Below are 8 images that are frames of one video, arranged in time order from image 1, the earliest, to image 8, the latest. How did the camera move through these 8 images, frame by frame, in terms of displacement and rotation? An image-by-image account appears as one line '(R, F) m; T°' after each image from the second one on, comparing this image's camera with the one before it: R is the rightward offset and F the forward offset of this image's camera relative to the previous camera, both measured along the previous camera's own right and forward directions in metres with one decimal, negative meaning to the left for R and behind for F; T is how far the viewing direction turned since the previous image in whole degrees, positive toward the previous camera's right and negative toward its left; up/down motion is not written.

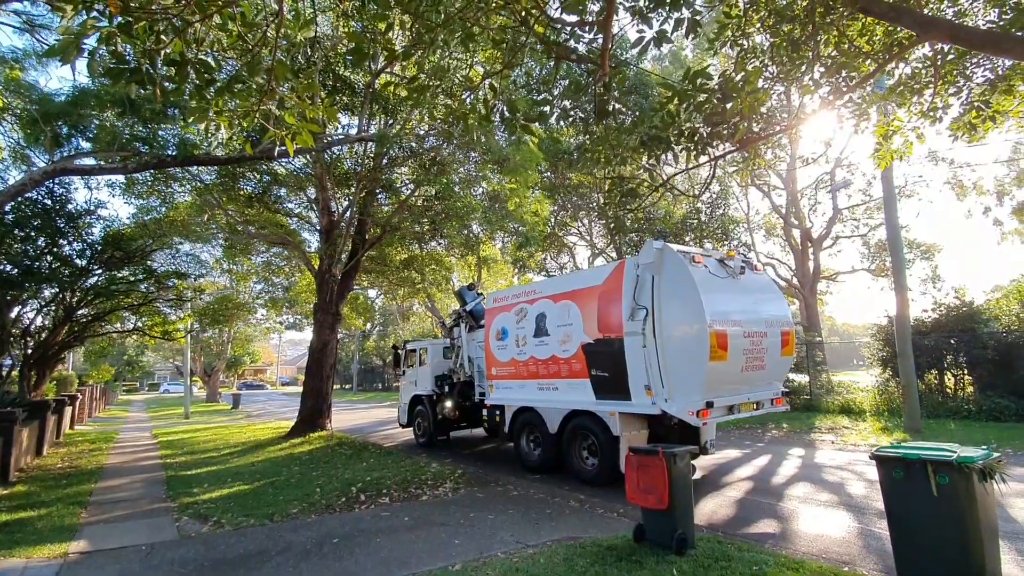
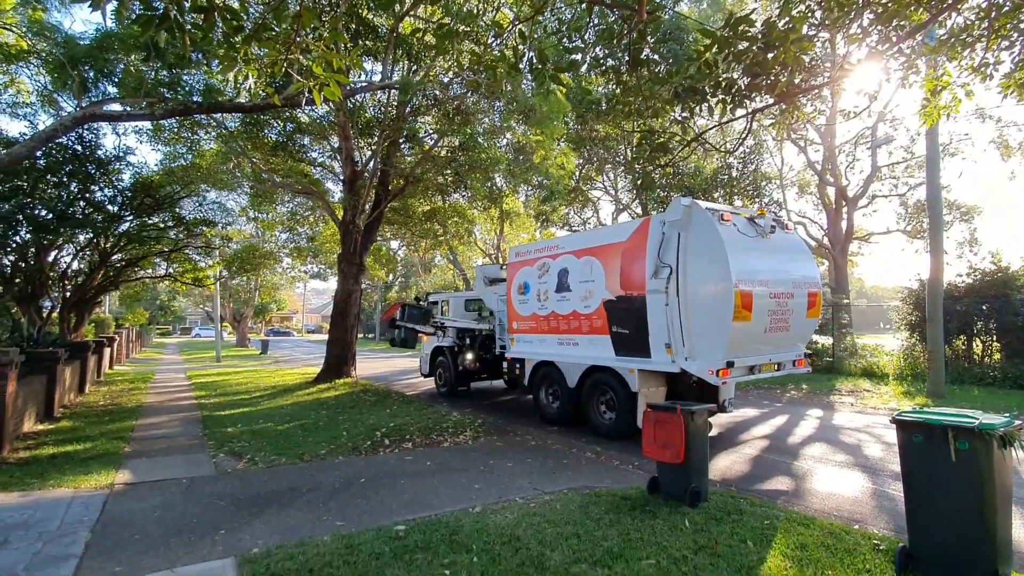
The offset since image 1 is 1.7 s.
(0.0, 0.0) m; -2°
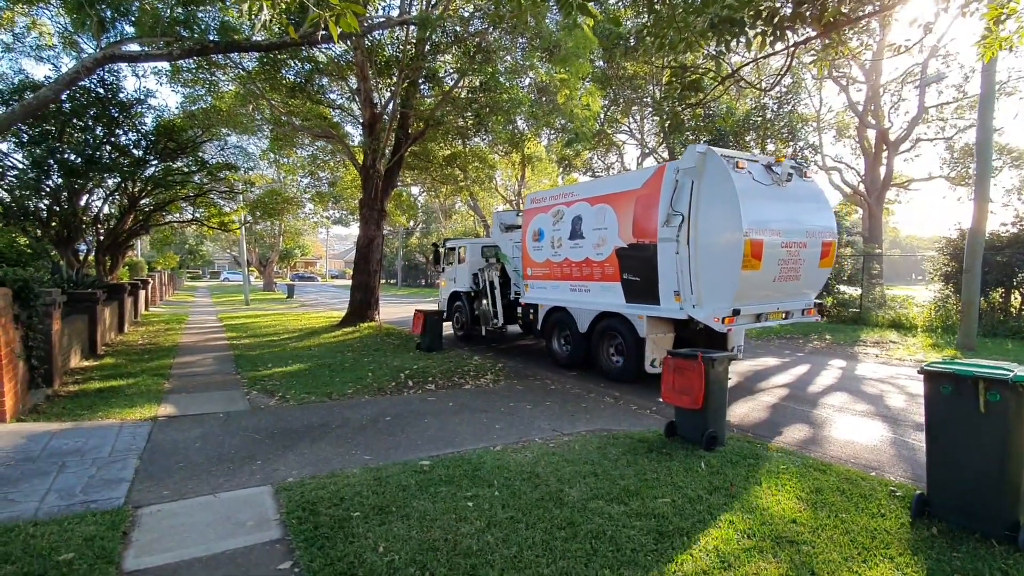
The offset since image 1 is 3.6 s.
(0.0, 0.0) m; -2°
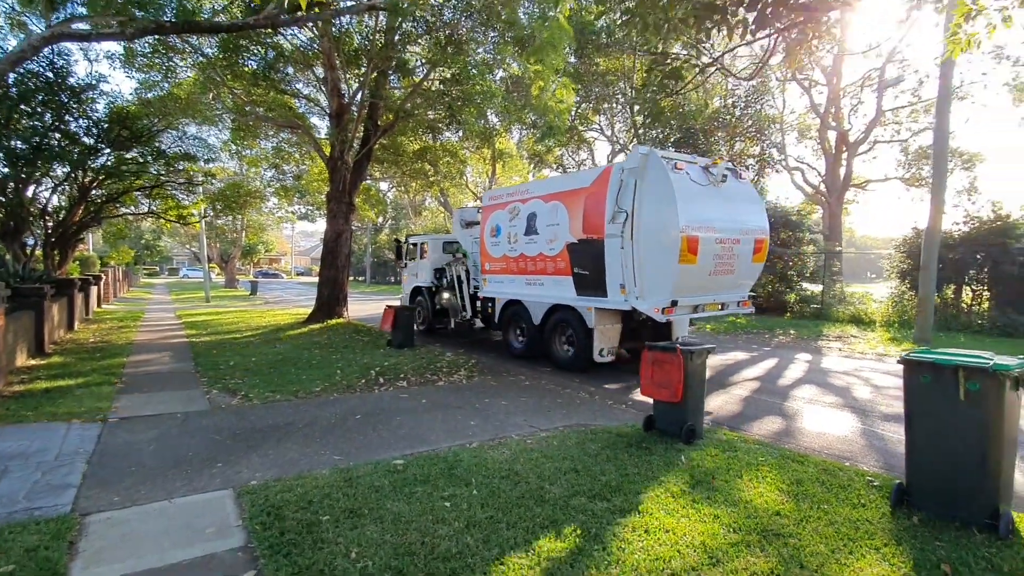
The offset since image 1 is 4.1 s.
(-0.1, +0.2) m; +3°
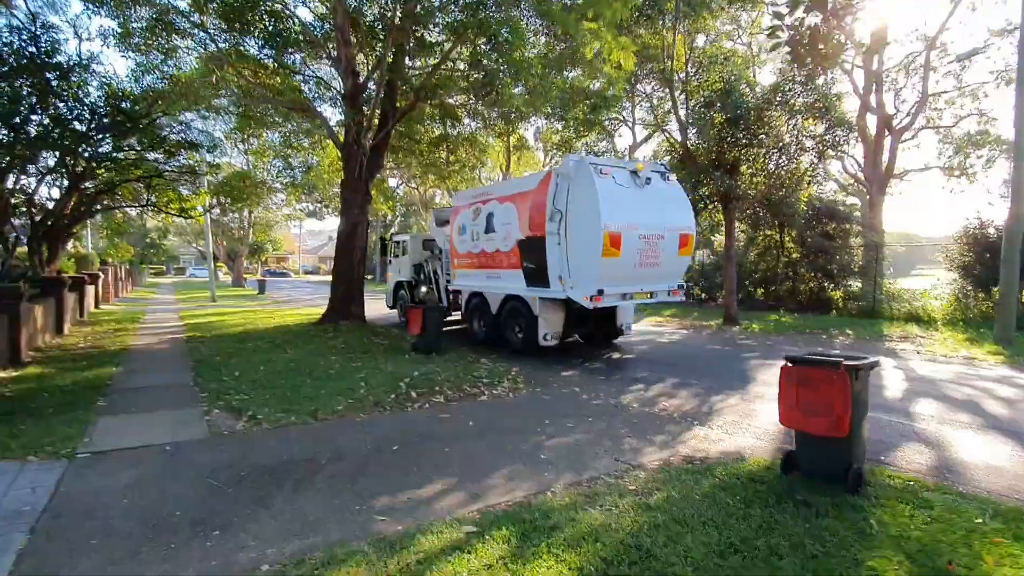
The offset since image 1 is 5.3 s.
(-0.7, +1.4) m; -1°
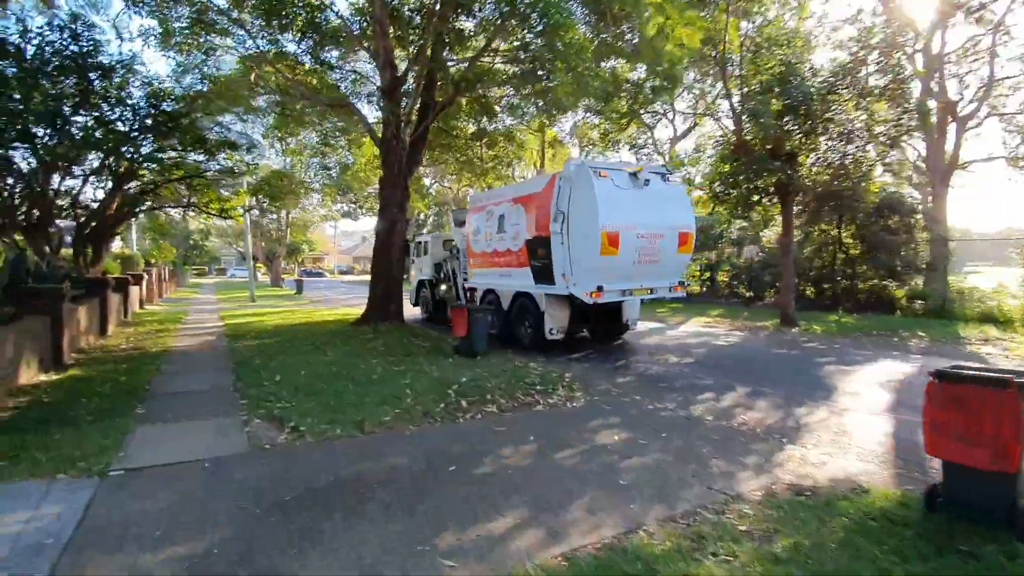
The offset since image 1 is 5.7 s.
(-0.4, +0.6) m; -3°
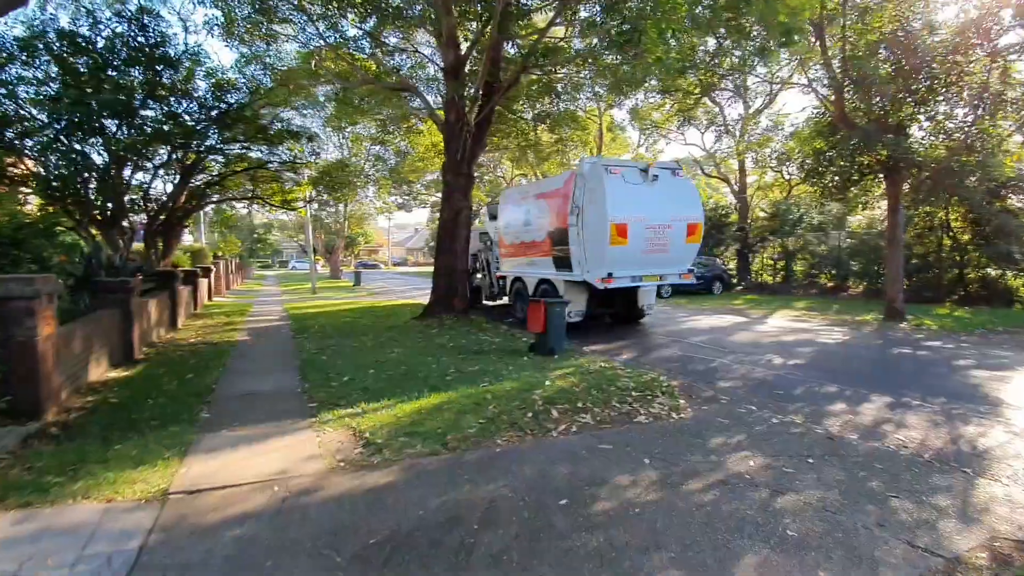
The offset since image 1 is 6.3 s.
(-0.5, +0.8) m; -6°
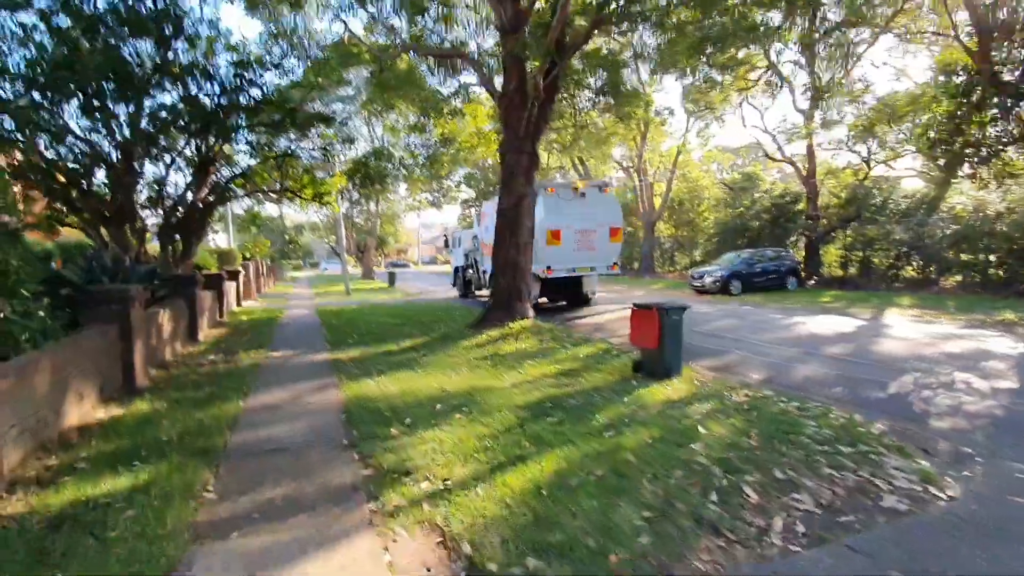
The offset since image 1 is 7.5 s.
(-1.0, +2.0) m; -3°
